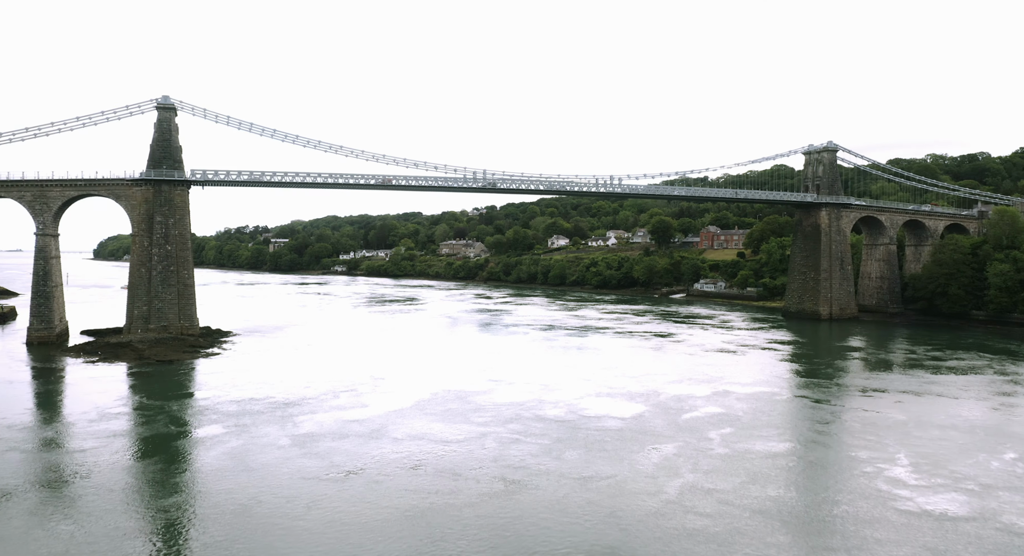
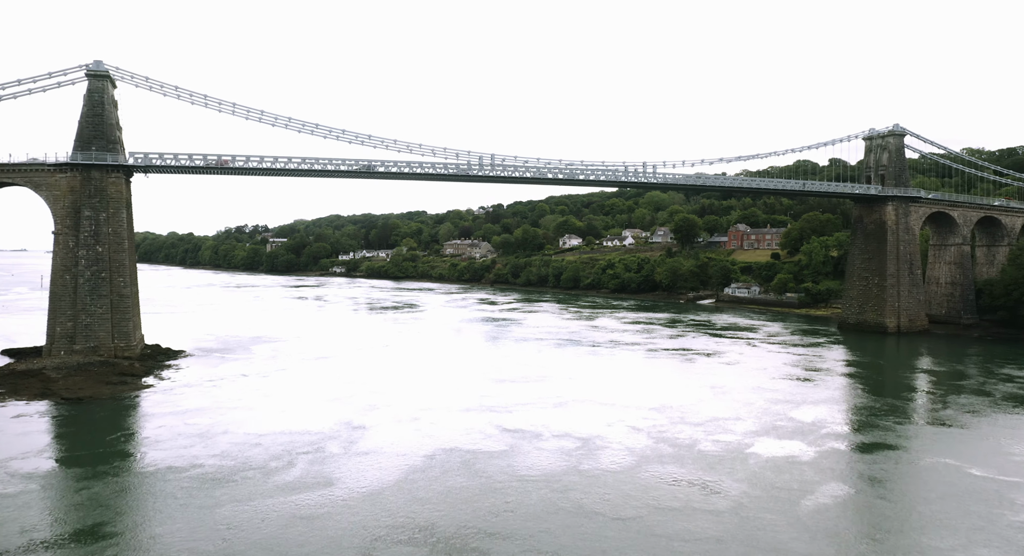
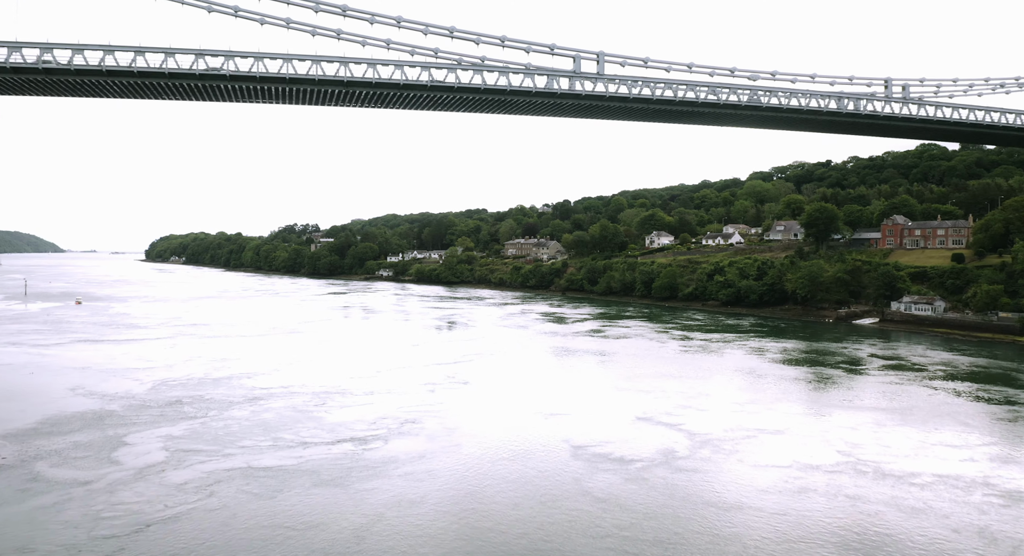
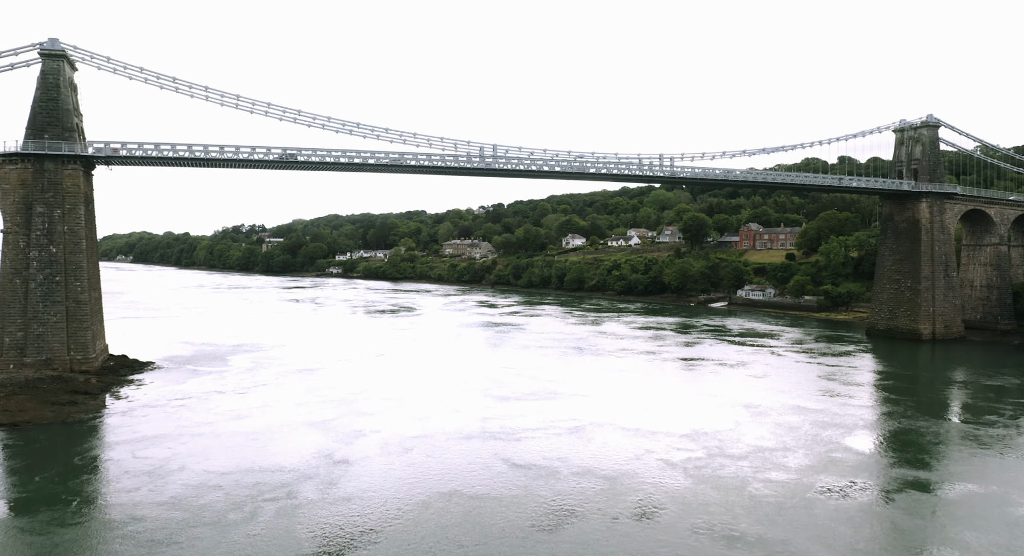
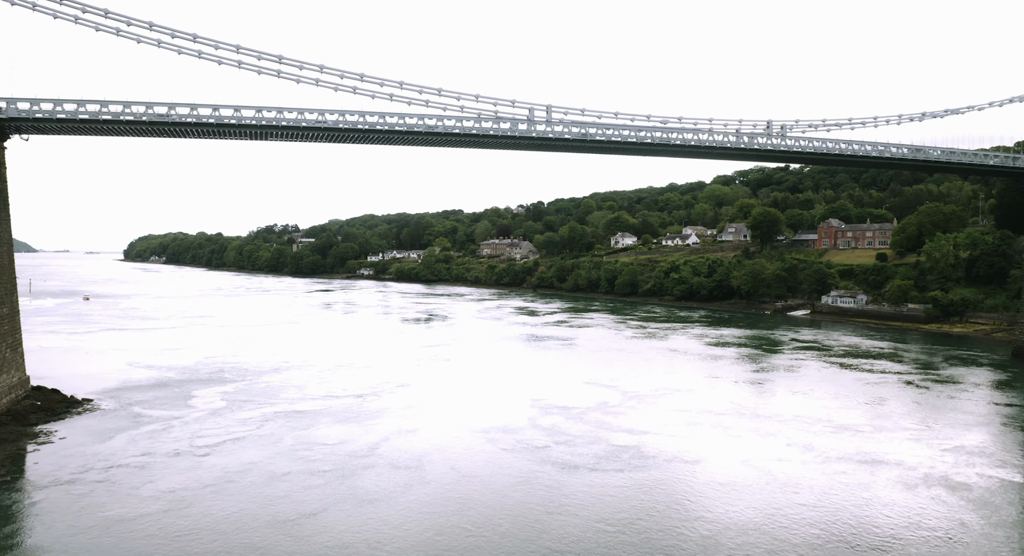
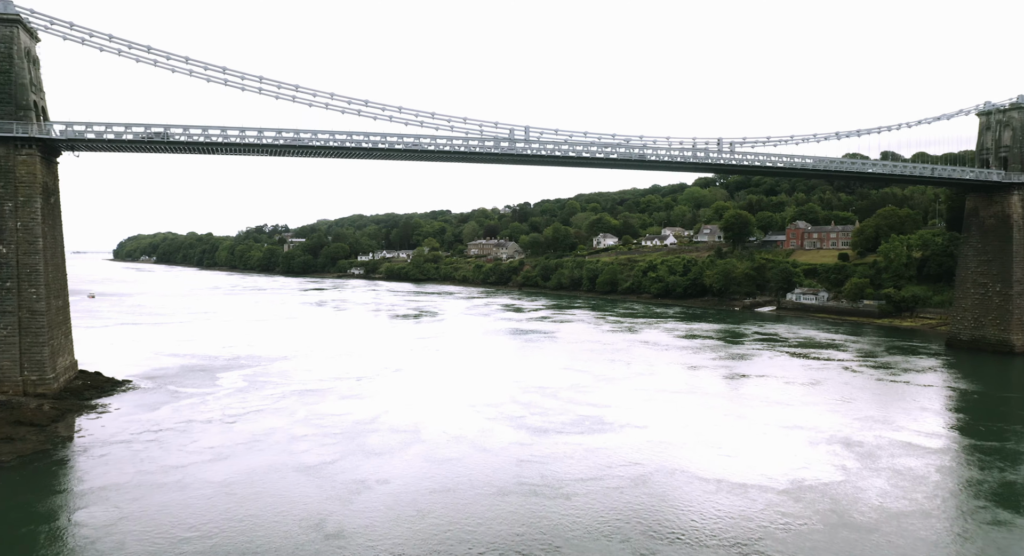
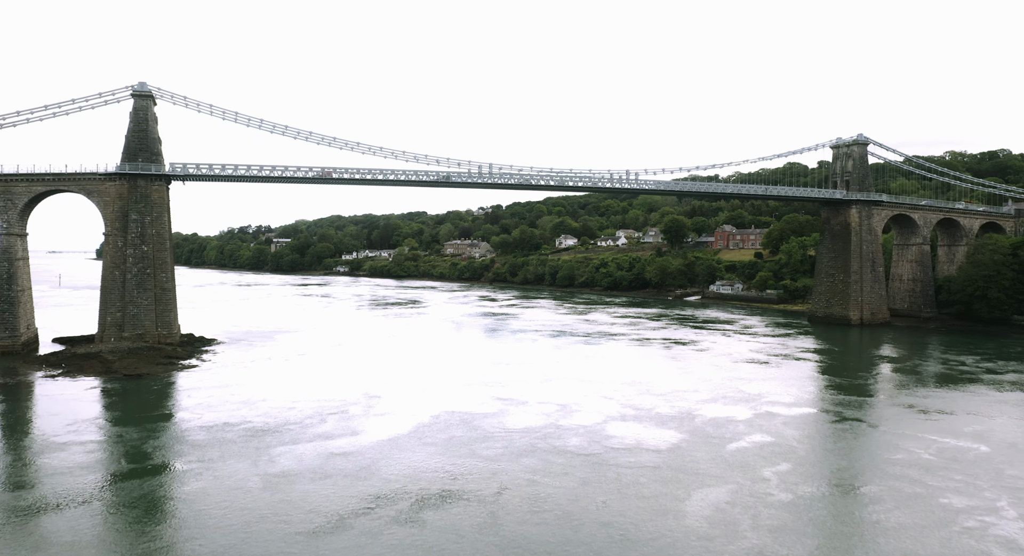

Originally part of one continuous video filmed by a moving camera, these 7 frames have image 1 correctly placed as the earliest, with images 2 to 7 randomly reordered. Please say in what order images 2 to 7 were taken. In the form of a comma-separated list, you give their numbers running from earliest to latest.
7, 2, 4, 6, 5, 3
